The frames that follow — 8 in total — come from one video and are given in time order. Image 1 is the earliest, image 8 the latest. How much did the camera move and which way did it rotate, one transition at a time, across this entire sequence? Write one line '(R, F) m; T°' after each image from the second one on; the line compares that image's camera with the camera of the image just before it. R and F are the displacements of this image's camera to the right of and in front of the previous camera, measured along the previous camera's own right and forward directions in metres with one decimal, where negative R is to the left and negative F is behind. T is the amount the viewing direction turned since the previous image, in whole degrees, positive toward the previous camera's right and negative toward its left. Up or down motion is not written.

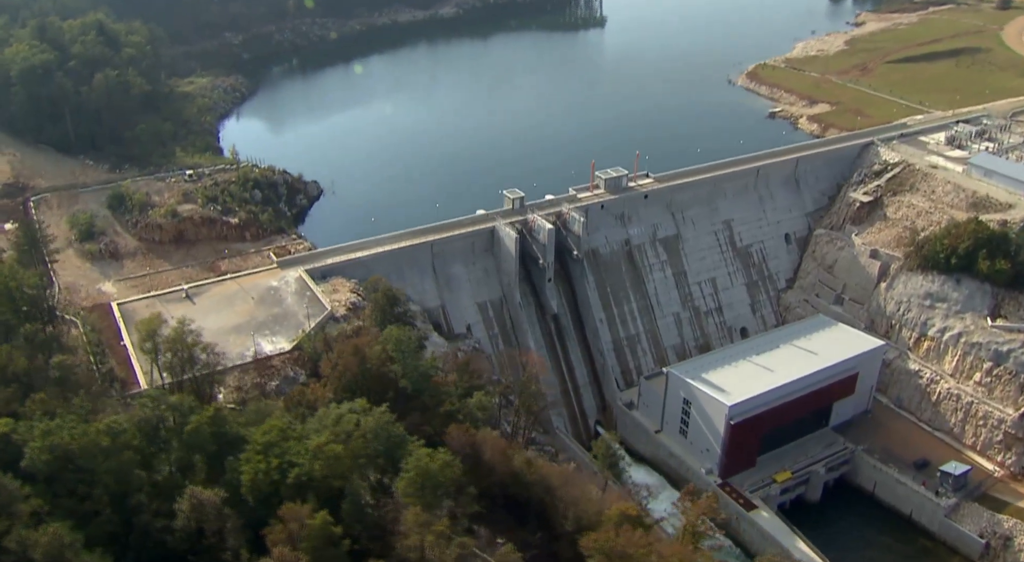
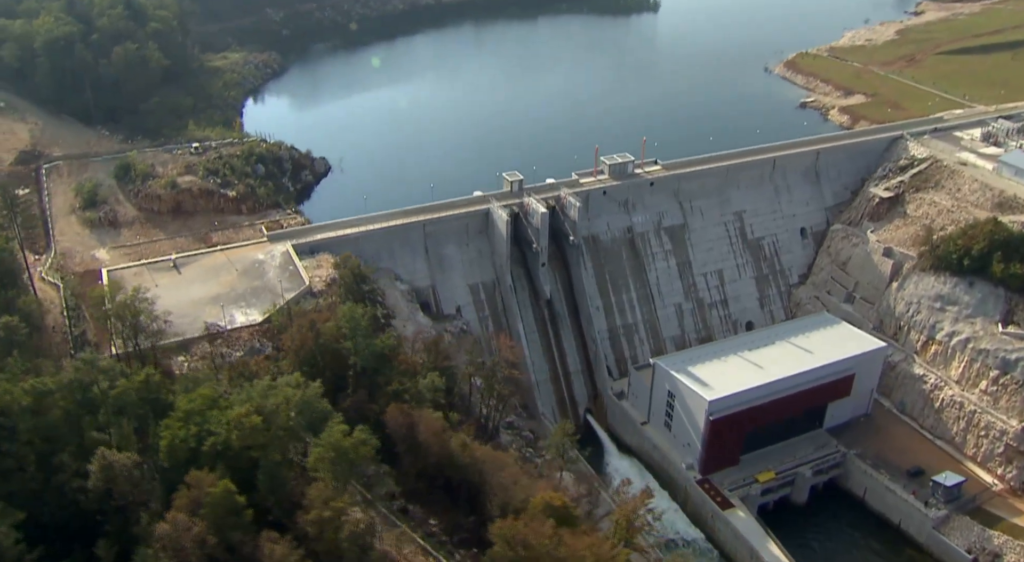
(+4.2, +0.5) m; -4°
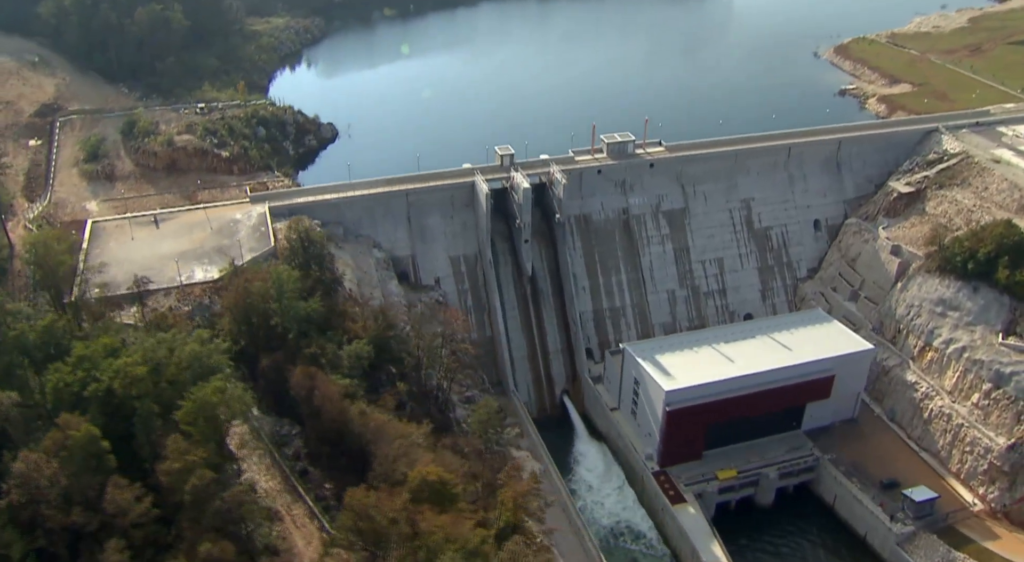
(+6.3, +0.8) m; -6°
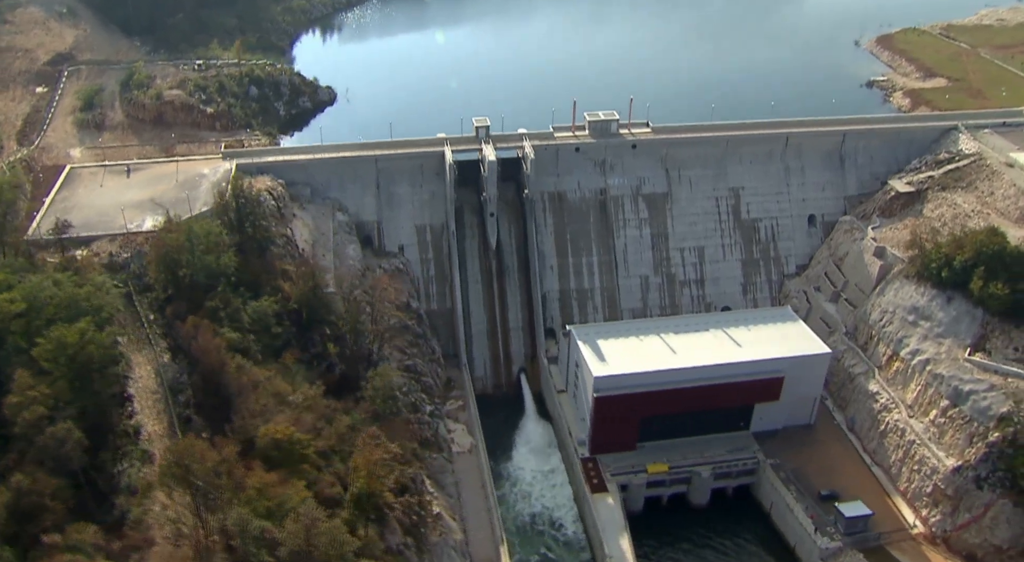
(+7.4, +0.8) m; -6°
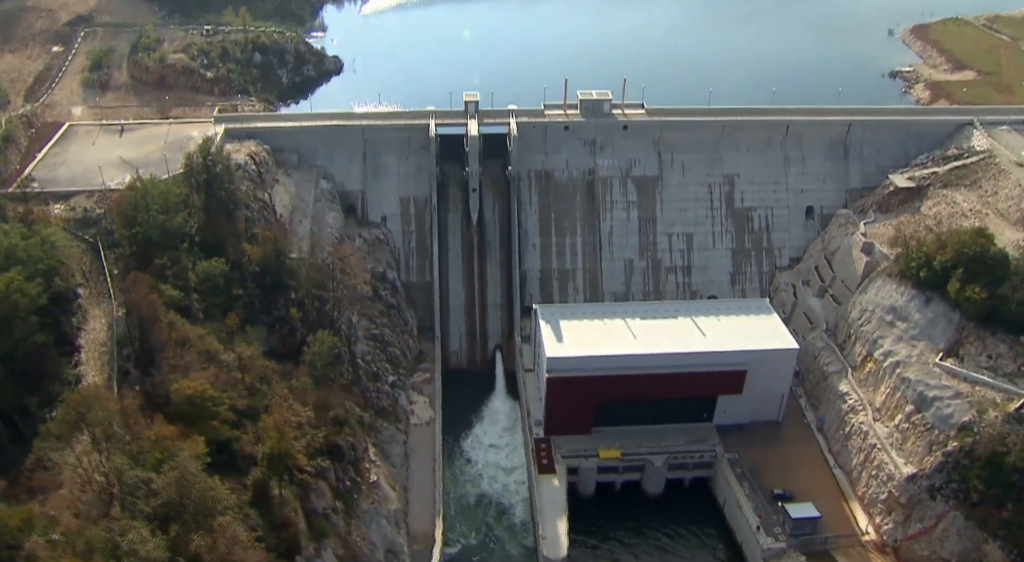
(+5.0, +0.4) m; -4°
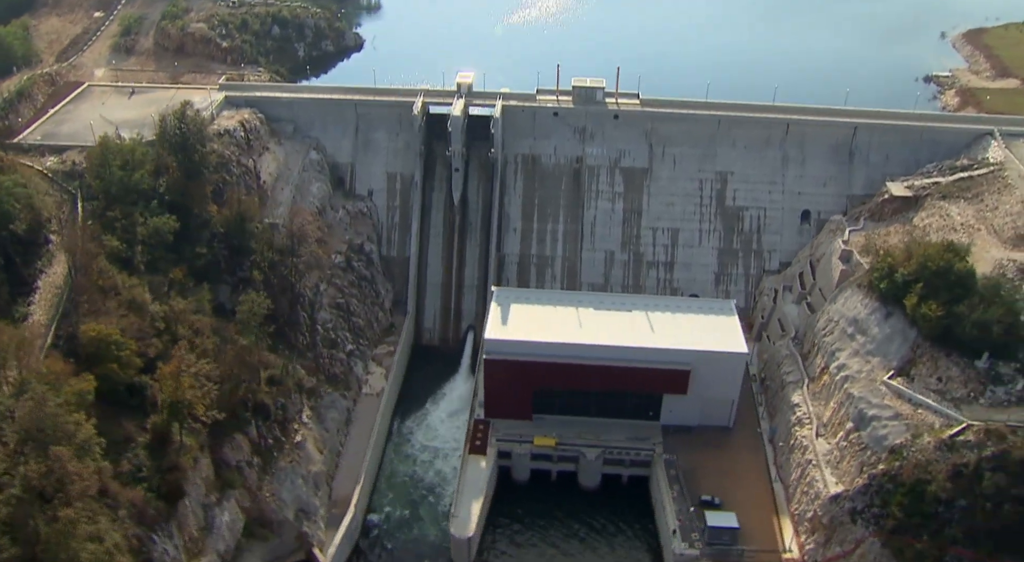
(+7.4, +0.3) m; -7°
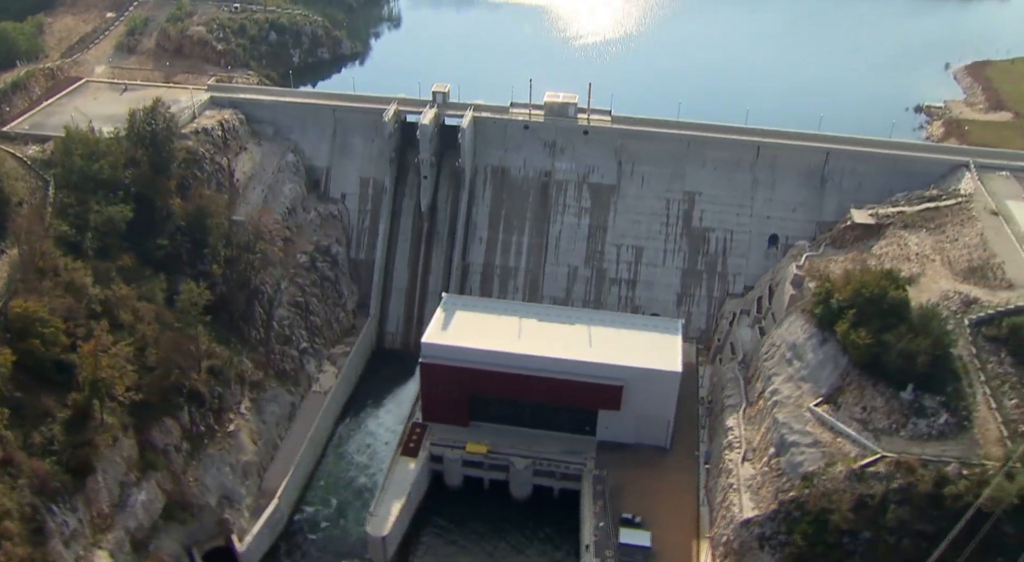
(+5.3, -0.2) m; -4°
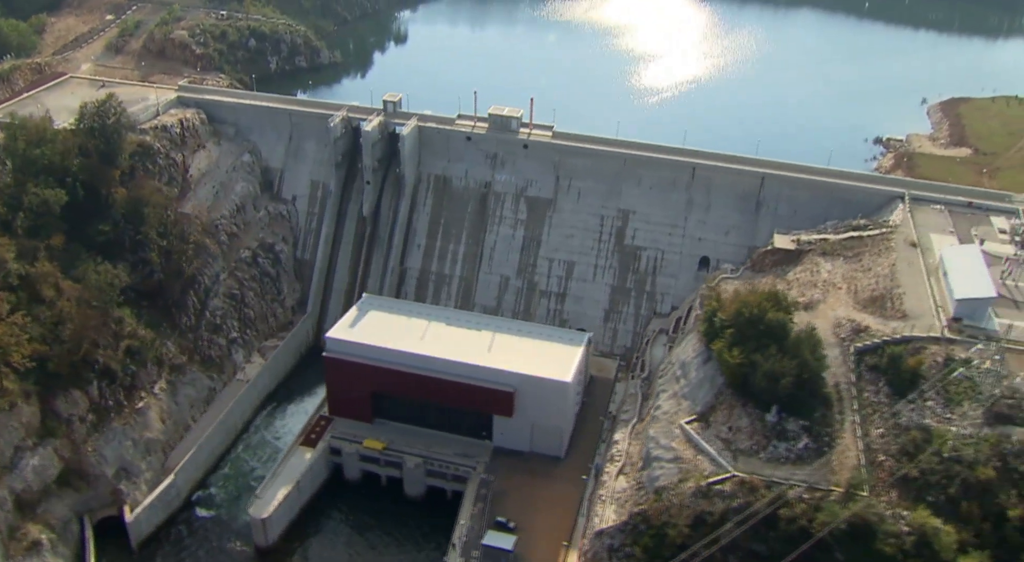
(+7.5, -0.6) m; -4°
